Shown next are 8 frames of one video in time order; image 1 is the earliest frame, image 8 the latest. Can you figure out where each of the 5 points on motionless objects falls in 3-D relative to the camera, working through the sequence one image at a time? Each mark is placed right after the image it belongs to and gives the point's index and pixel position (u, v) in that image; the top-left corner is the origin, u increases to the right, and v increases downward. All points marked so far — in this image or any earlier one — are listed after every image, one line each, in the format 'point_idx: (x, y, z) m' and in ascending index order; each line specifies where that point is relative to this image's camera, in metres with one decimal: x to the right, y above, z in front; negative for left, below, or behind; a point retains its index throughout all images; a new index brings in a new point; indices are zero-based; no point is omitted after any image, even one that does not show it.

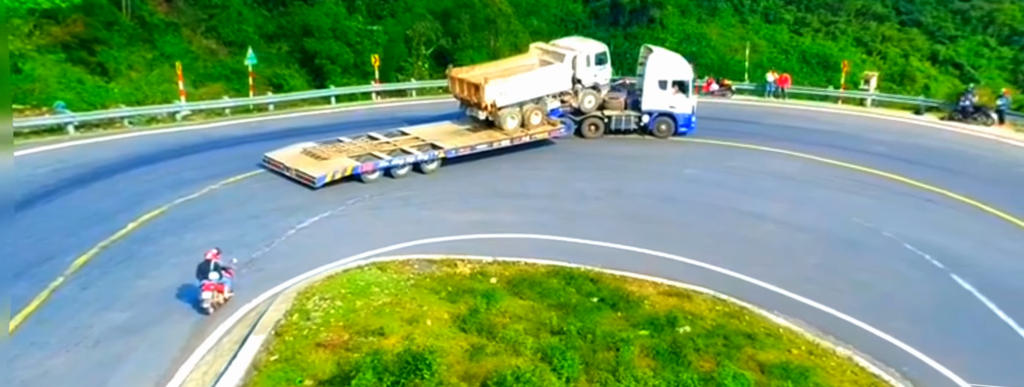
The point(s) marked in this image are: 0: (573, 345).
0: (+1.6, -3.9, +16.9) m
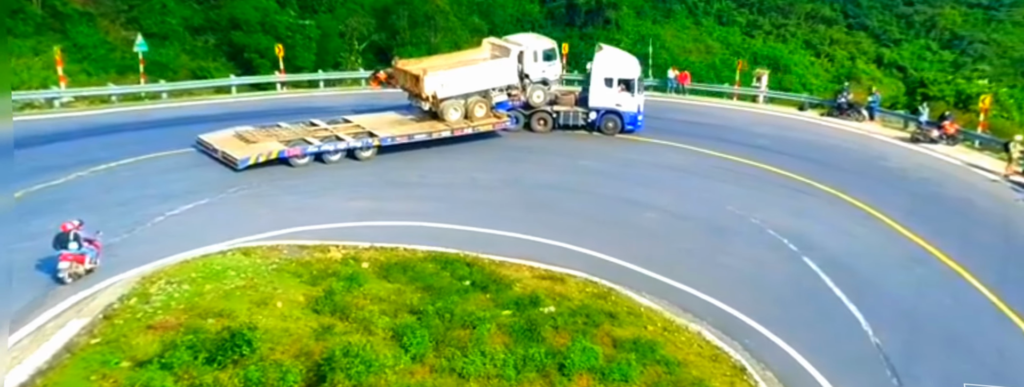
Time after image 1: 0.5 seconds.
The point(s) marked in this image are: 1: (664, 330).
0: (-2.1, -3.4, +16.8) m
1: (+4.3, -3.9, +18.6) m
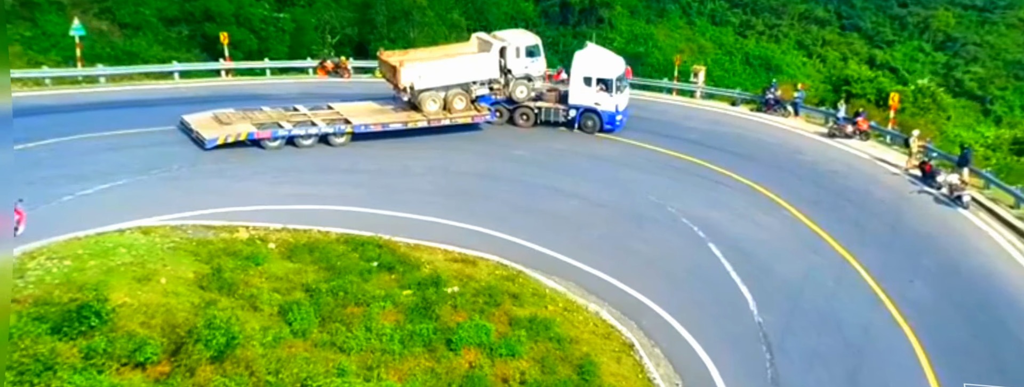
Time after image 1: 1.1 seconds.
0: (-4.8, -2.8, +16.6) m
1: (+1.5, -3.4, +18.8) m
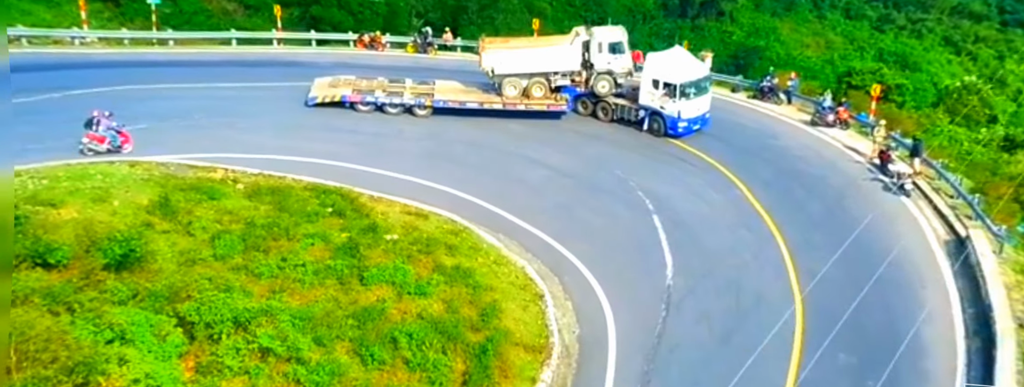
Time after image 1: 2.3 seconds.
0: (-6.9, -1.1, +17.9) m
1: (-0.6, -2.1, +19.8) m
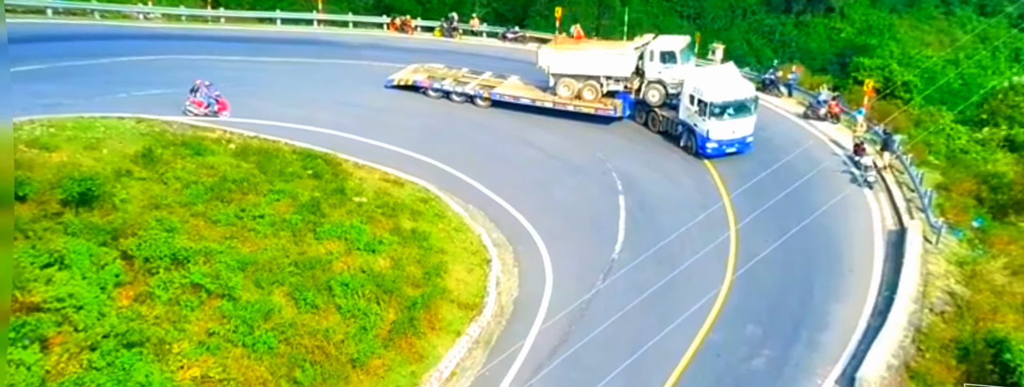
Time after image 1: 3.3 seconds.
0: (-8.2, +0.2, +19.0) m
1: (-1.9, -1.1, +20.7) m
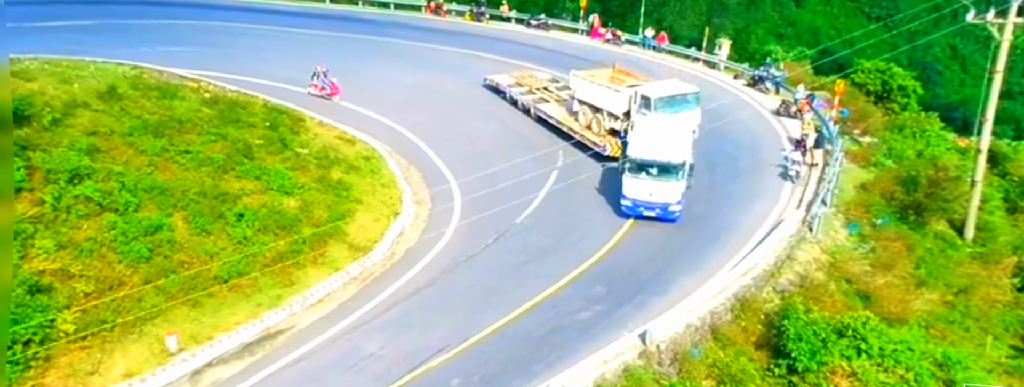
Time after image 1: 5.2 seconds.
0: (-10.7, +2.1, +20.6) m
1: (-4.5, +0.3, +21.9) m
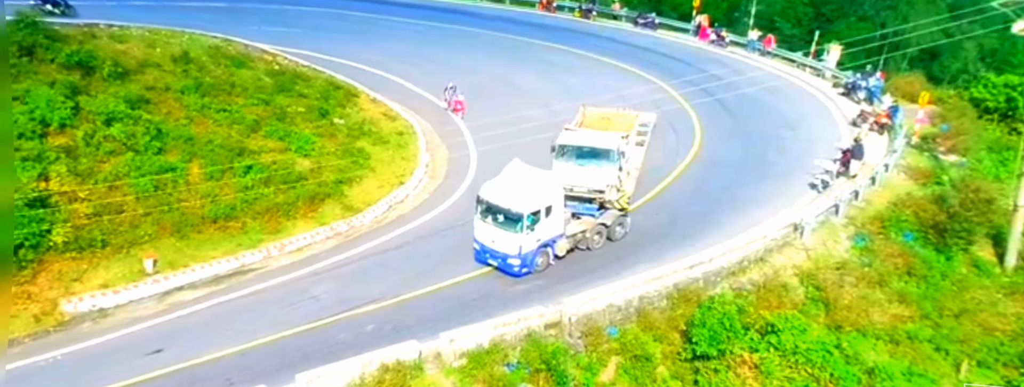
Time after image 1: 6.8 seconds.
0: (-10.2, +3.7, +22.9) m
1: (-3.9, +1.3, +23.1) m
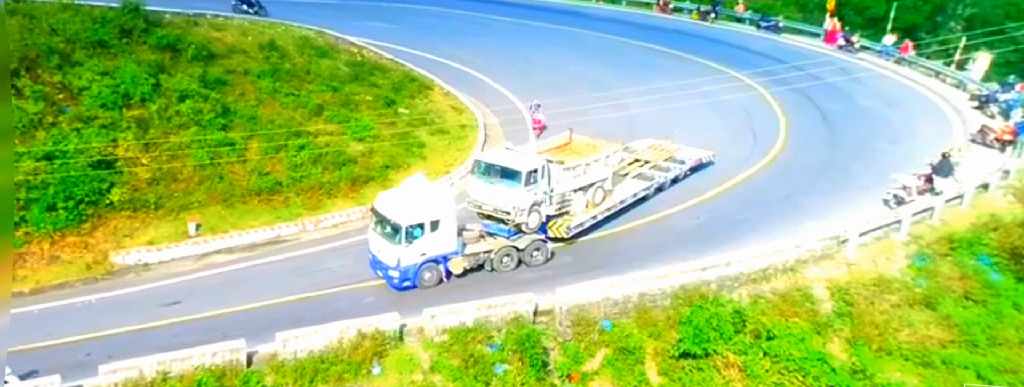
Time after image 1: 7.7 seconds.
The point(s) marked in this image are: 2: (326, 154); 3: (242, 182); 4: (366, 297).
0: (-8.1, +4.5, +24.5) m
1: (-2.0, +1.7, +23.7) m
2: (-5.5, +1.1, +19.1) m
3: (-6.9, +0.4, +17.0) m
4: (-2.8, -2.0, +12.7) m
